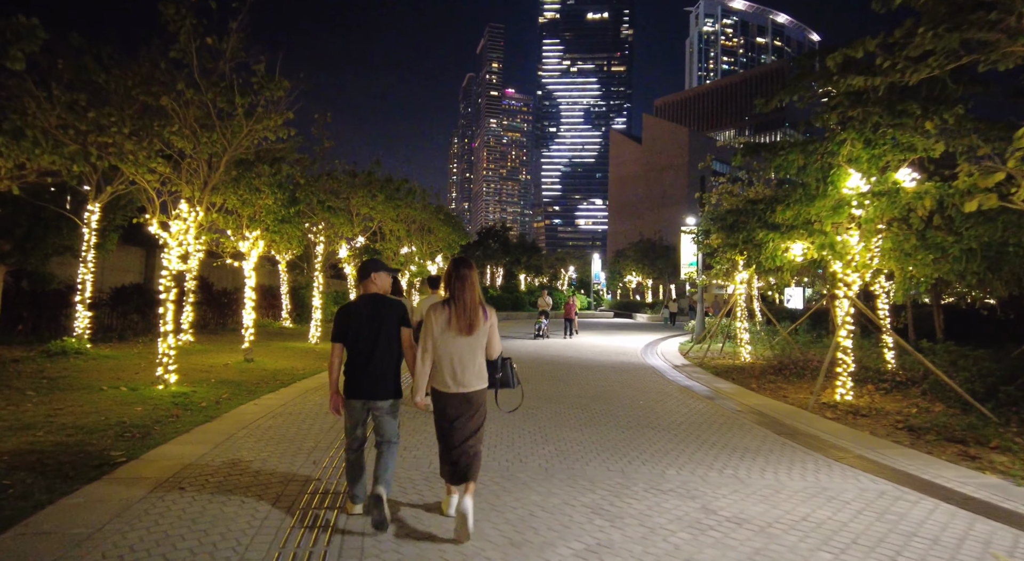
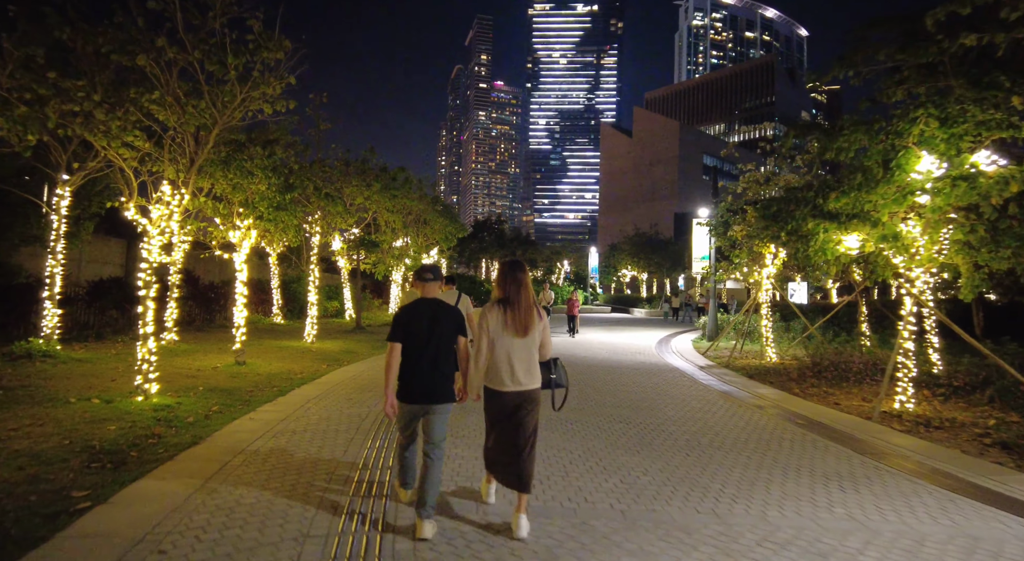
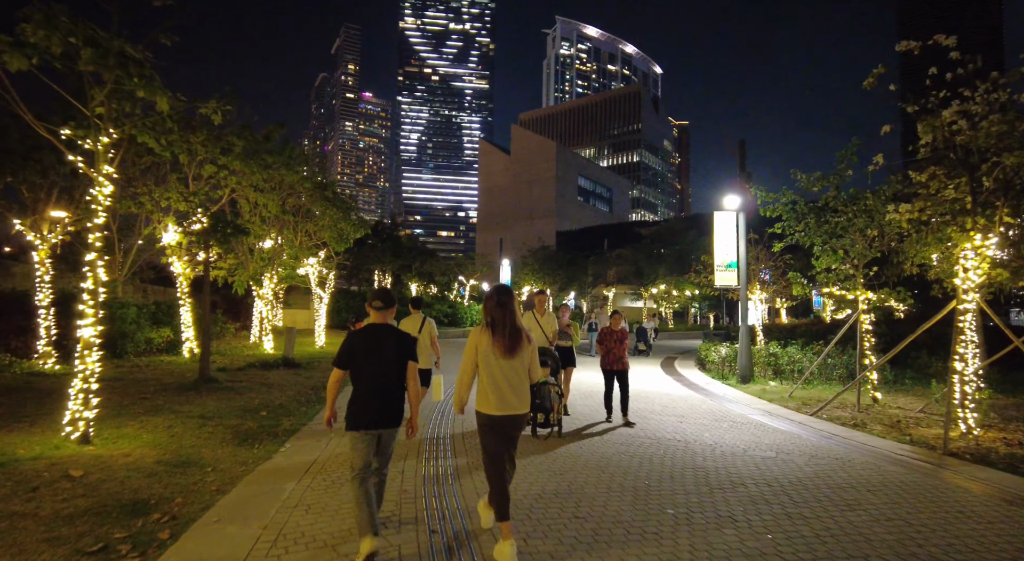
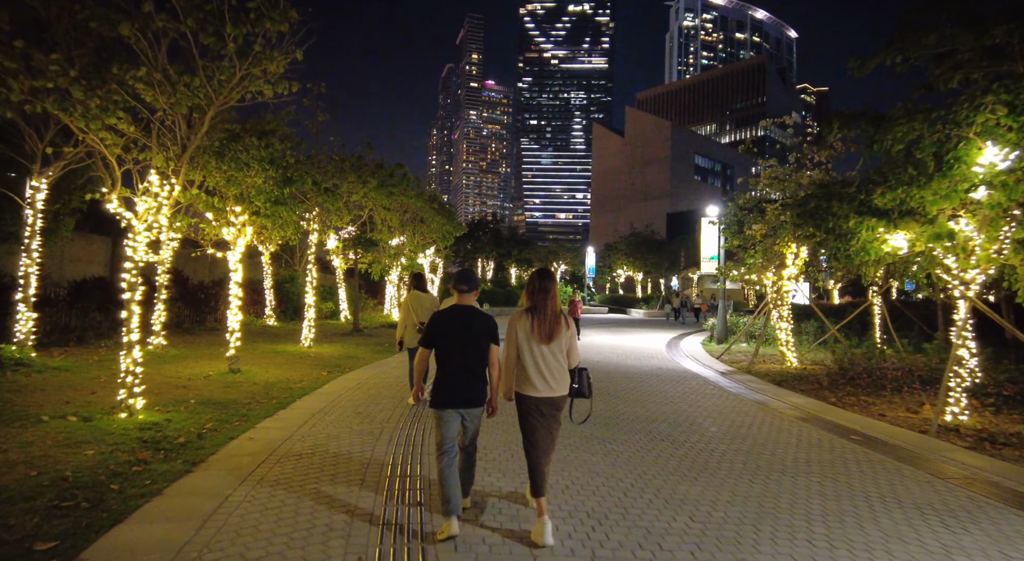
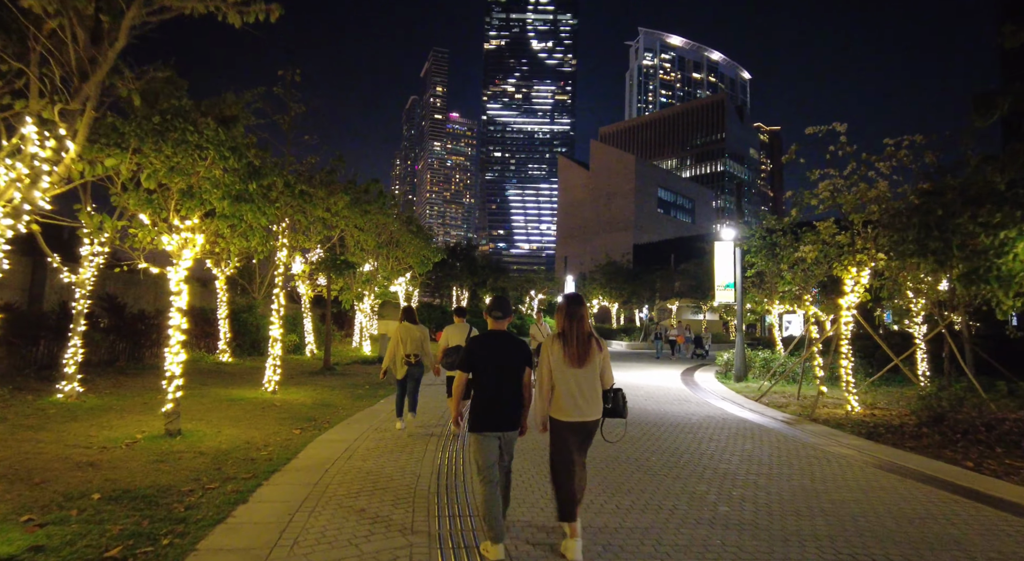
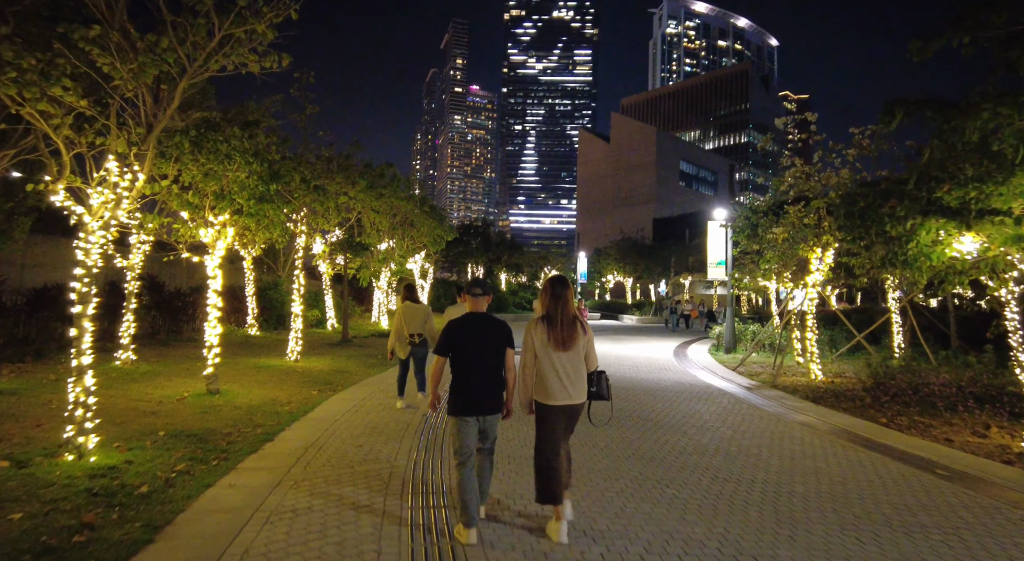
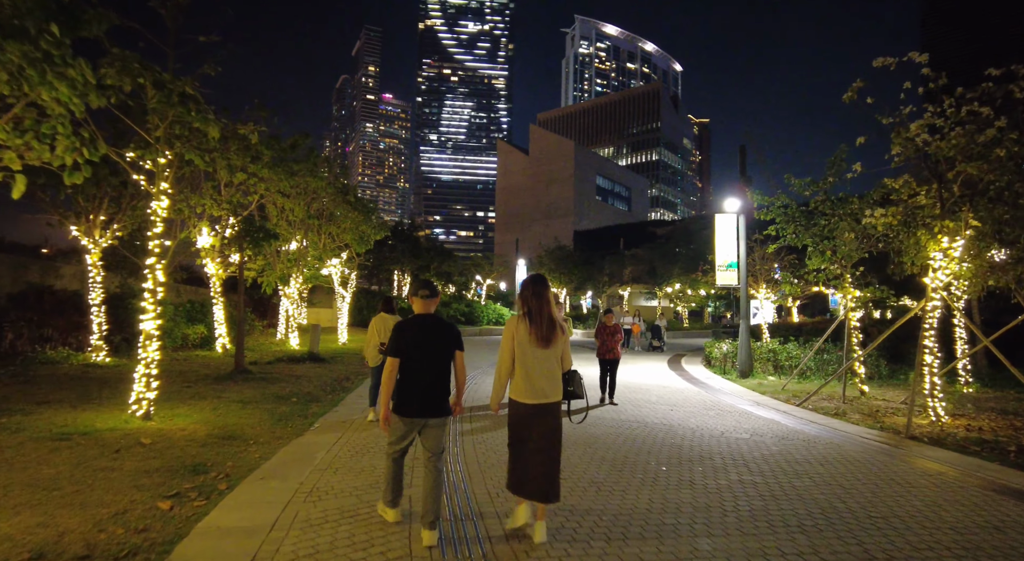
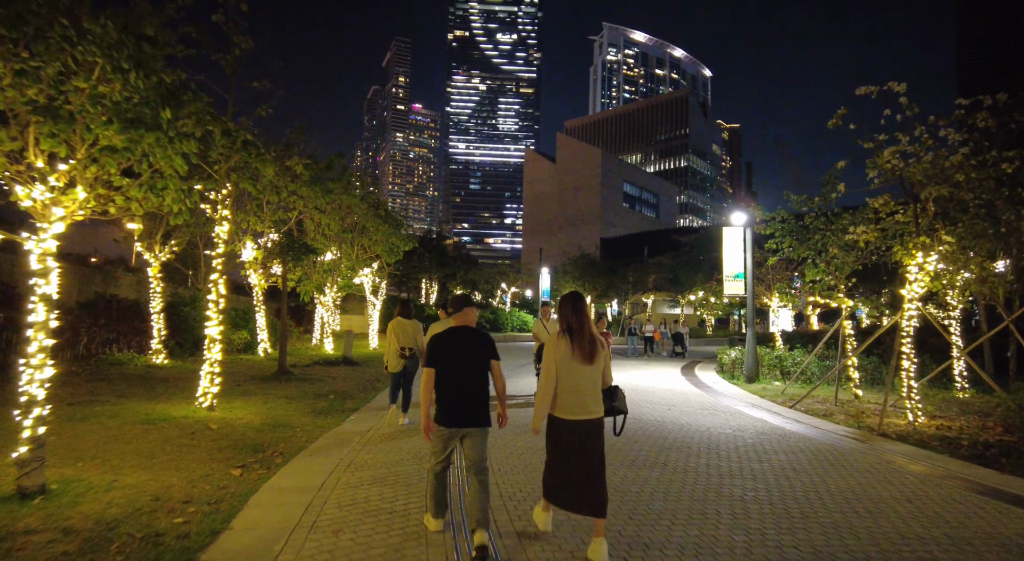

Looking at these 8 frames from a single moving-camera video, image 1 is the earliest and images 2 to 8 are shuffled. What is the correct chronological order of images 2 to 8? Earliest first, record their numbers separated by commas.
2, 4, 6, 5, 8, 7, 3
